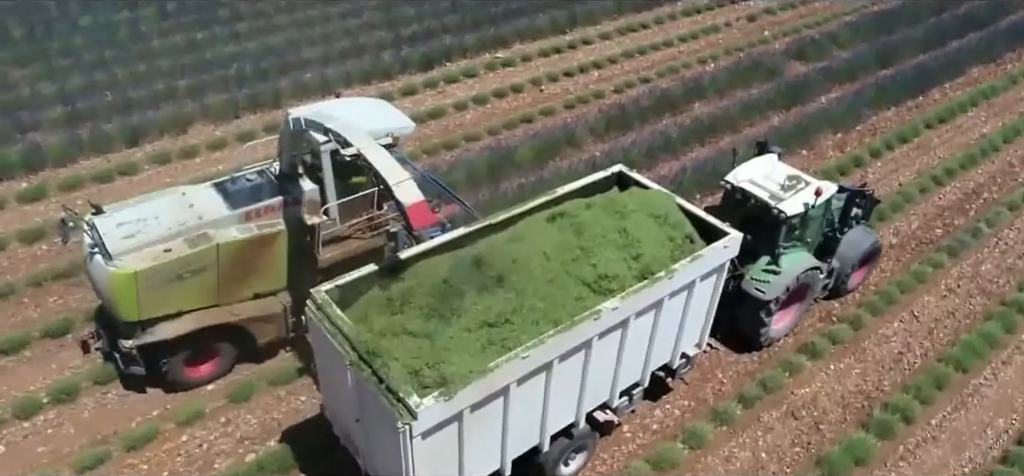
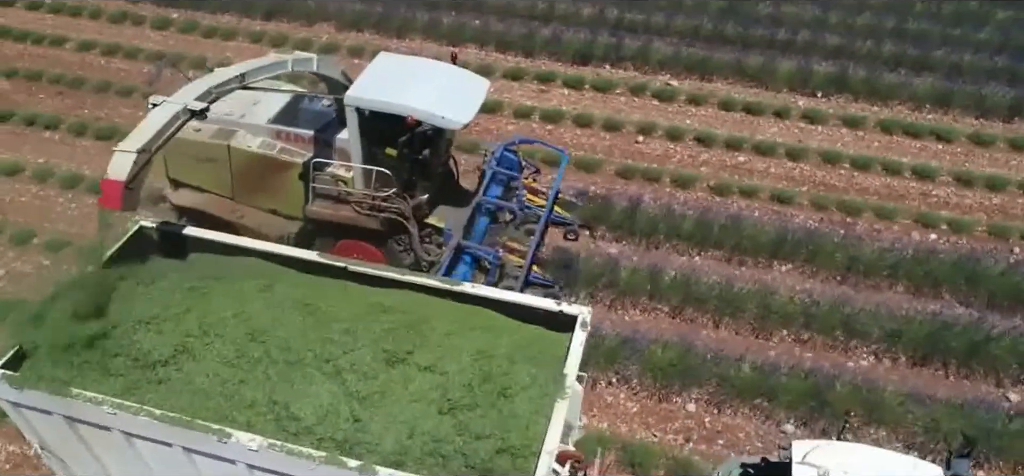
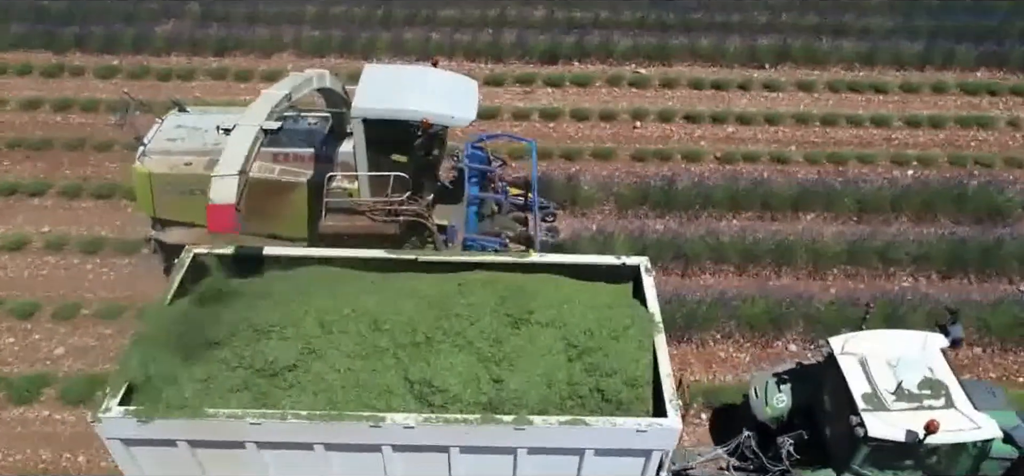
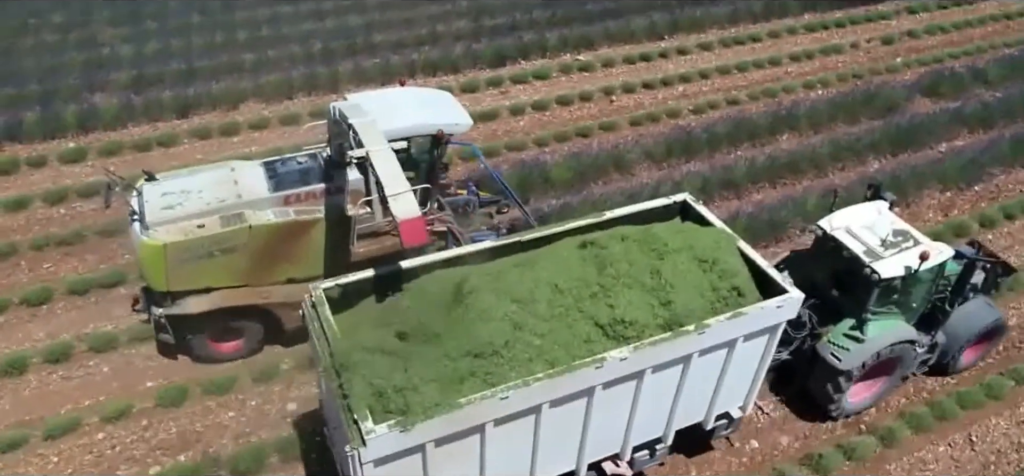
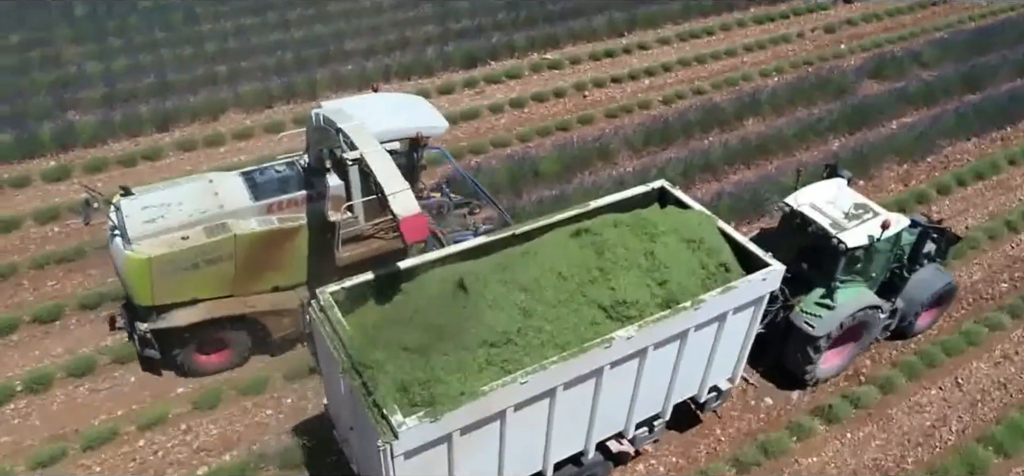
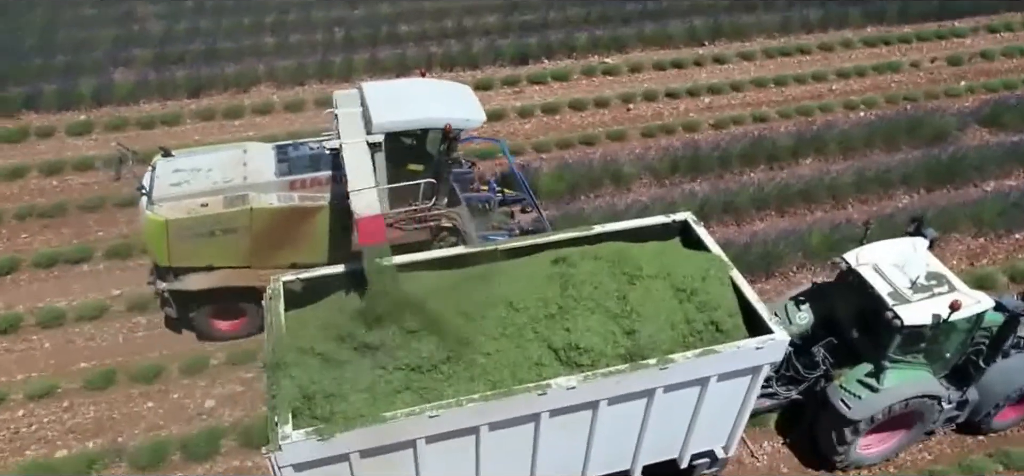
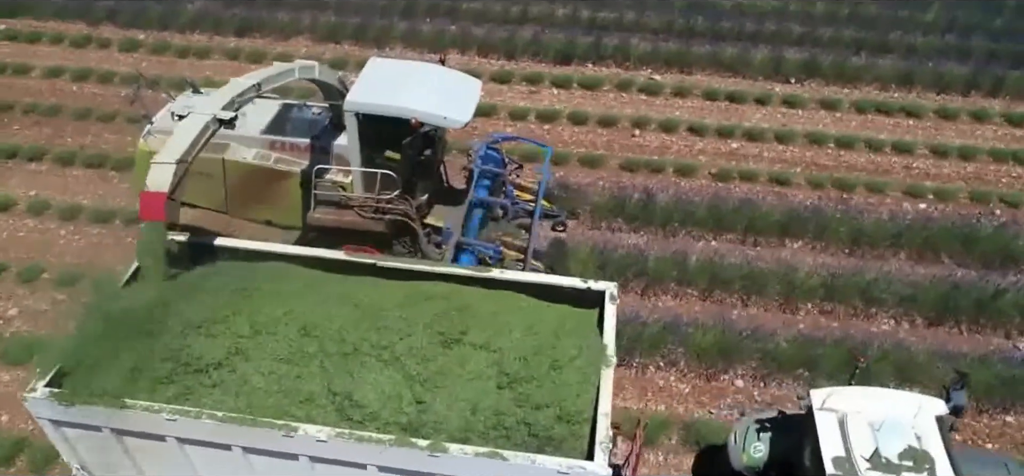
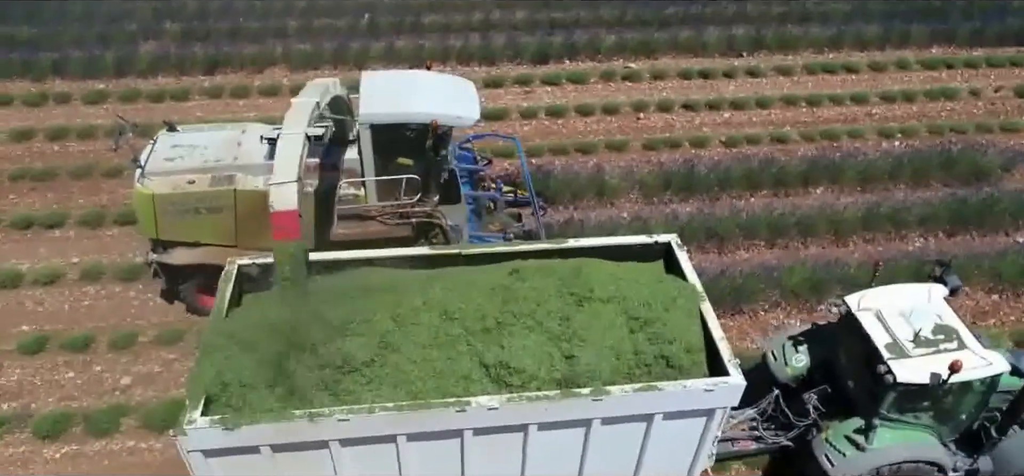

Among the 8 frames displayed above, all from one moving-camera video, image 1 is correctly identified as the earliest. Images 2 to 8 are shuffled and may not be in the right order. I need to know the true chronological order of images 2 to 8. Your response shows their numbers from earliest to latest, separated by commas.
5, 4, 6, 8, 3, 7, 2
